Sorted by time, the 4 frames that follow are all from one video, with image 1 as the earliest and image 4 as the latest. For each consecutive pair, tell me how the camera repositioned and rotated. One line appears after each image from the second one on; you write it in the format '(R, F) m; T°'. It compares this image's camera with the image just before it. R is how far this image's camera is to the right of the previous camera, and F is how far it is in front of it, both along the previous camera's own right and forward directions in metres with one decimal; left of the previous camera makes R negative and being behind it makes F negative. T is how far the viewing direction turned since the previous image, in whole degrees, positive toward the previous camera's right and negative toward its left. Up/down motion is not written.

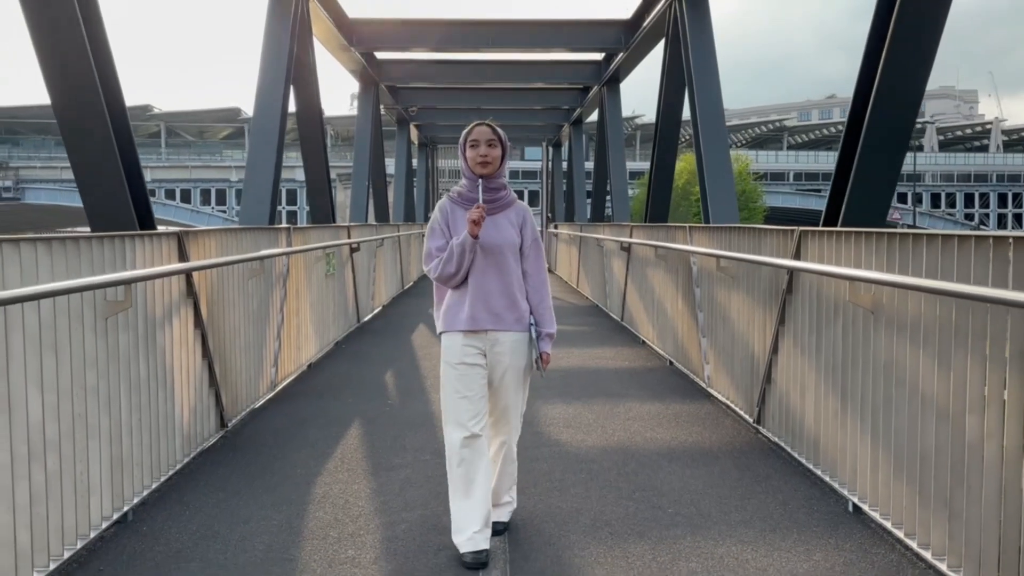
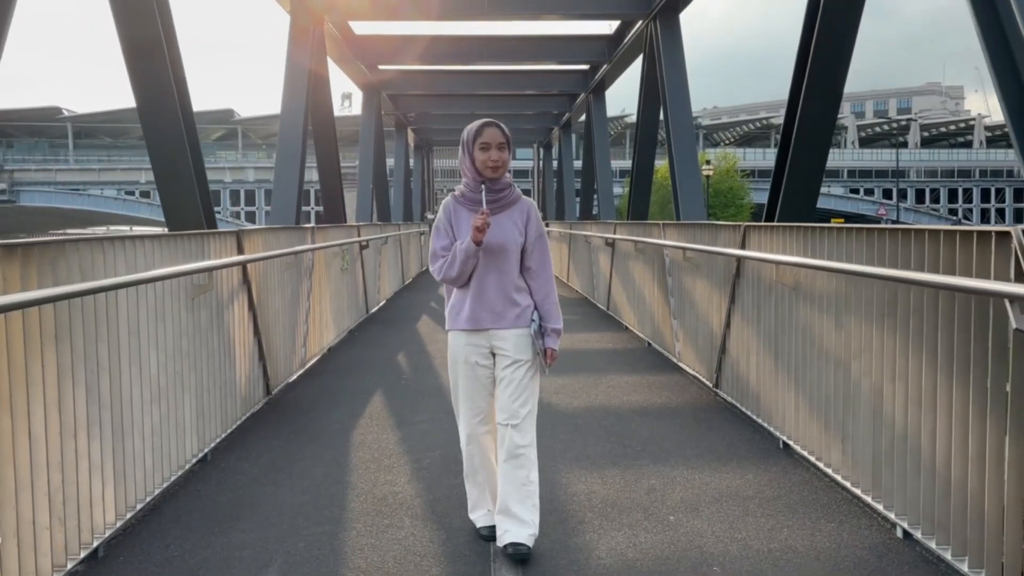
(0.0, -1.1) m; 0°
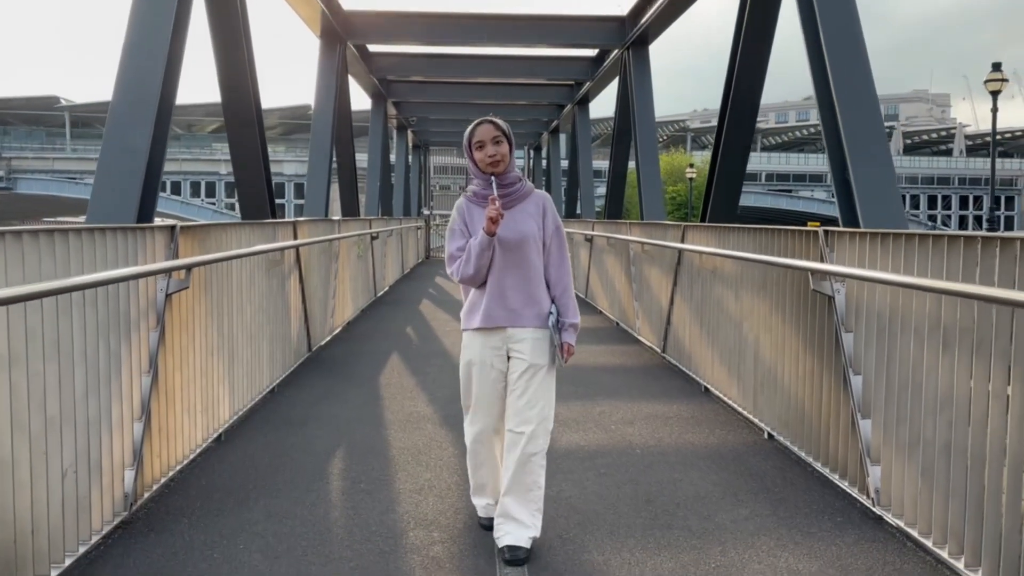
(0.0, -1.8) m; +1°
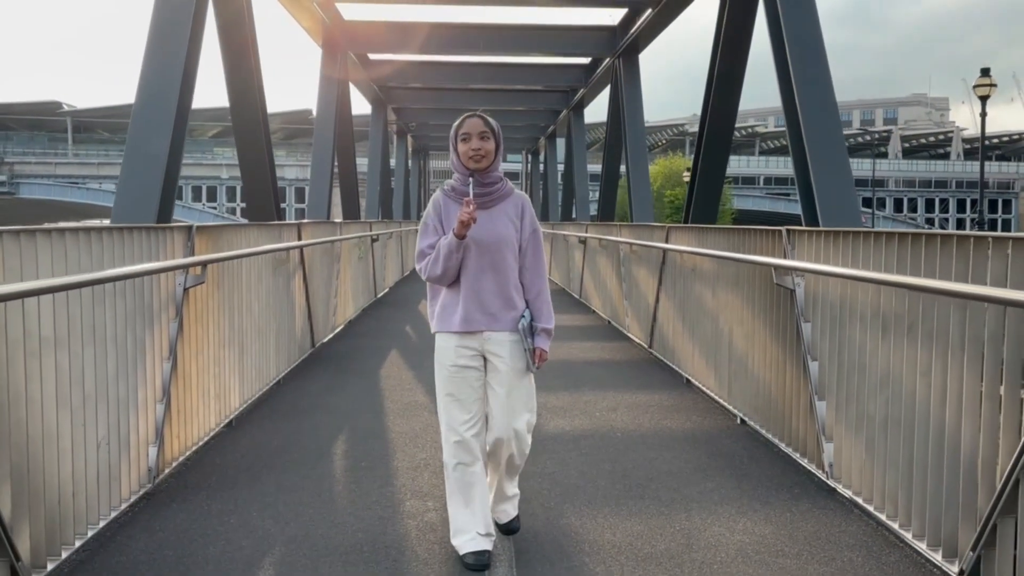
(+0.1, -0.4) m; 0°
